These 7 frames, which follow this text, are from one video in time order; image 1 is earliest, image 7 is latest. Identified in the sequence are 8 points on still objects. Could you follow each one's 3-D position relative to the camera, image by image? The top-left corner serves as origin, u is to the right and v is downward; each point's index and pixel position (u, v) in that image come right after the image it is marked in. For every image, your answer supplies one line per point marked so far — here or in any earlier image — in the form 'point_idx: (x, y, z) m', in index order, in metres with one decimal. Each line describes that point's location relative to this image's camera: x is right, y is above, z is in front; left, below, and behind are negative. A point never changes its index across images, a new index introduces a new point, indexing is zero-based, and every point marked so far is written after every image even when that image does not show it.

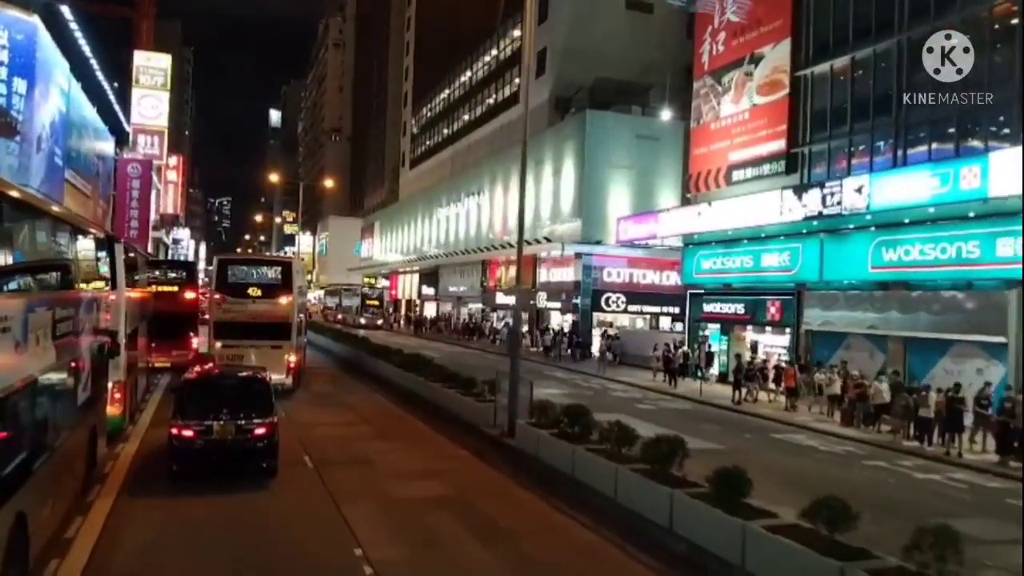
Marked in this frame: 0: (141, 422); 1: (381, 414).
0: (-8.1, -2.9, +18.4) m
1: (-2.9, -2.8, +18.6) m
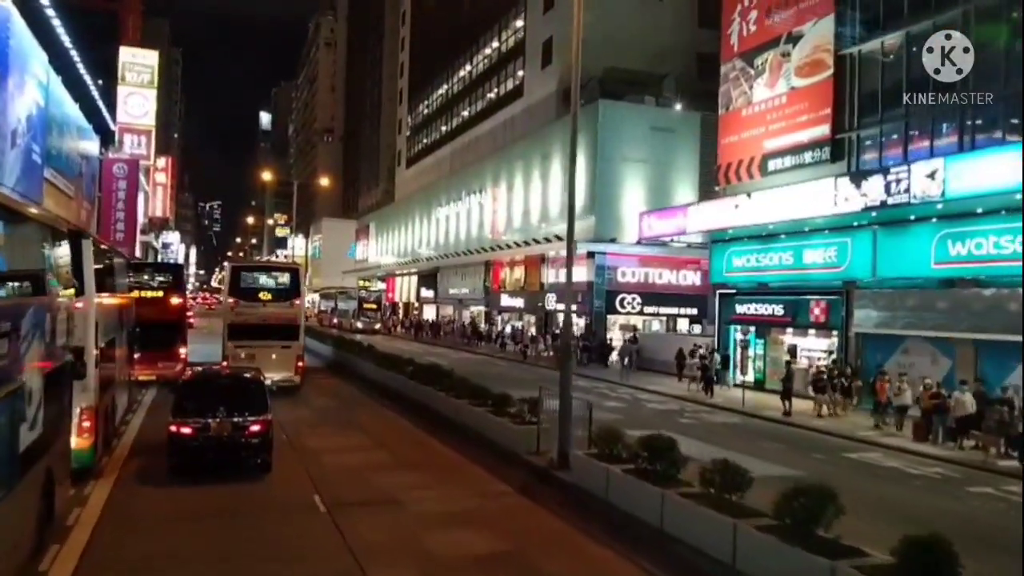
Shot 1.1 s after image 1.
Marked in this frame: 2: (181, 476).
0: (-7.4, -3.0, +15.8) m
1: (-2.1, -2.8, +16.1) m
2: (-5.3, -3.0, +13.5) m
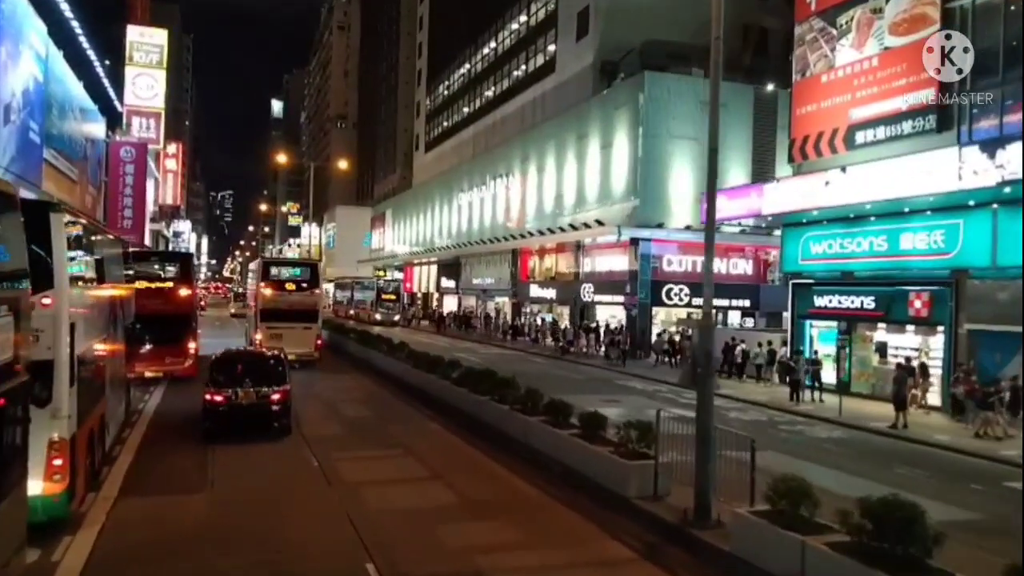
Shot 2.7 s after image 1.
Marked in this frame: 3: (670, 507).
0: (-6.0, -2.9, +12.6) m
1: (-0.8, -2.7, +12.8) m
2: (-4.0, -2.9, +10.3) m
3: (+1.8, -2.5, +9.8) m
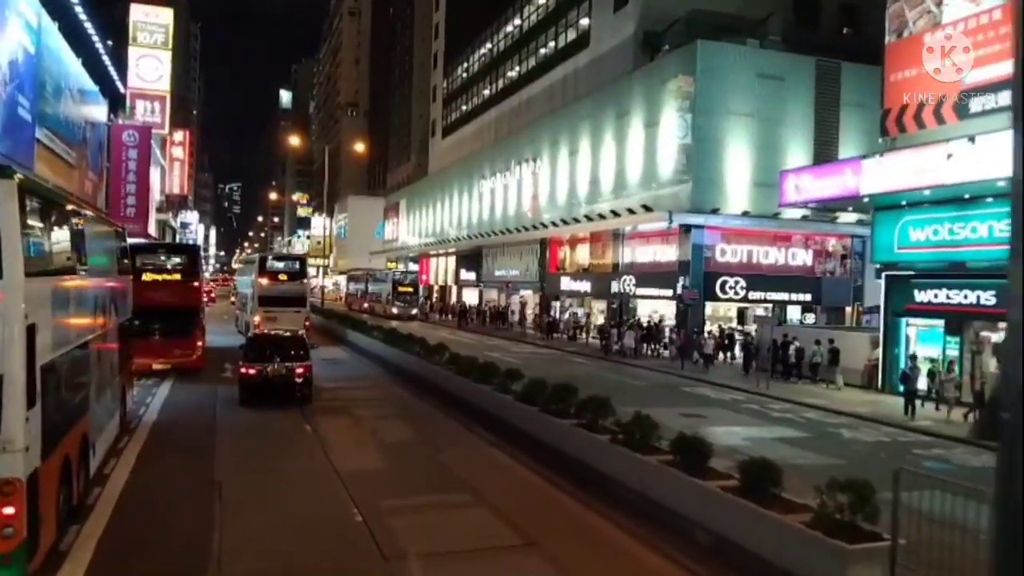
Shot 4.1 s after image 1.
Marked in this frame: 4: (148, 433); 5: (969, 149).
0: (-4.7, -2.8, +9.2) m
1: (+0.5, -2.6, +9.3) m
2: (-2.7, -2.8, +6.8) m
3: (+3.1, -2.5, +6.3) m
4: (-7.4, -3.0, +17.4) m
5: (+10.1, +3.1, +19.1) m
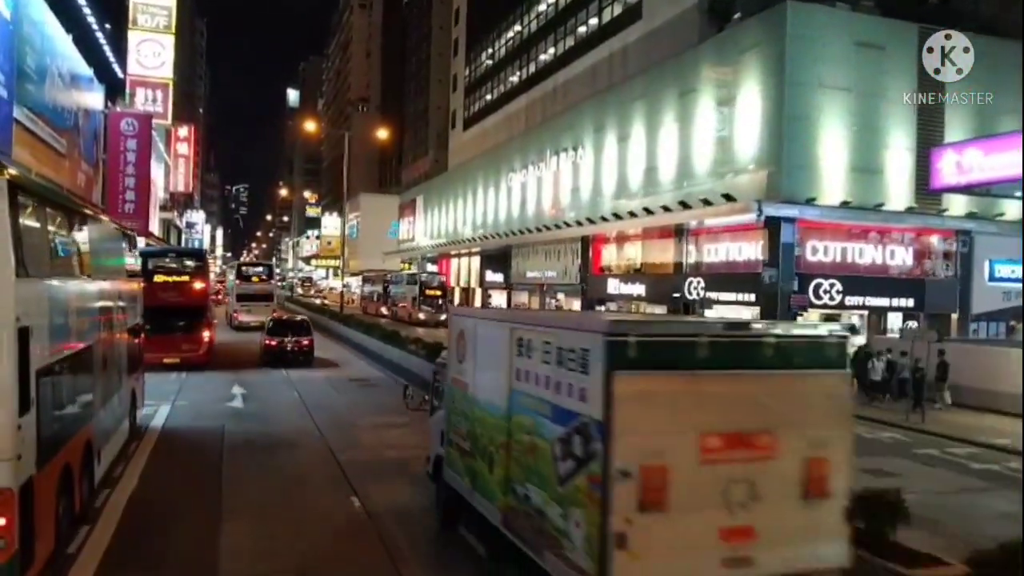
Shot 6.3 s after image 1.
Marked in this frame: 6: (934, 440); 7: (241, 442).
0: (-3.0, -2.9, +4.2) m
1: (+2.3, -2.7, +4.4) m
2: (-1.0, -2.9, +1.9) m
3: (+4.8, -2.6, +1.3) m
4: (-5.6, -3.1, +12.5) m
5: (+11.9, +3.0, +14.0) m
6: (+8.4, -2.9, +16.7) m
7: (-5.2, -2.9, +16.4) m
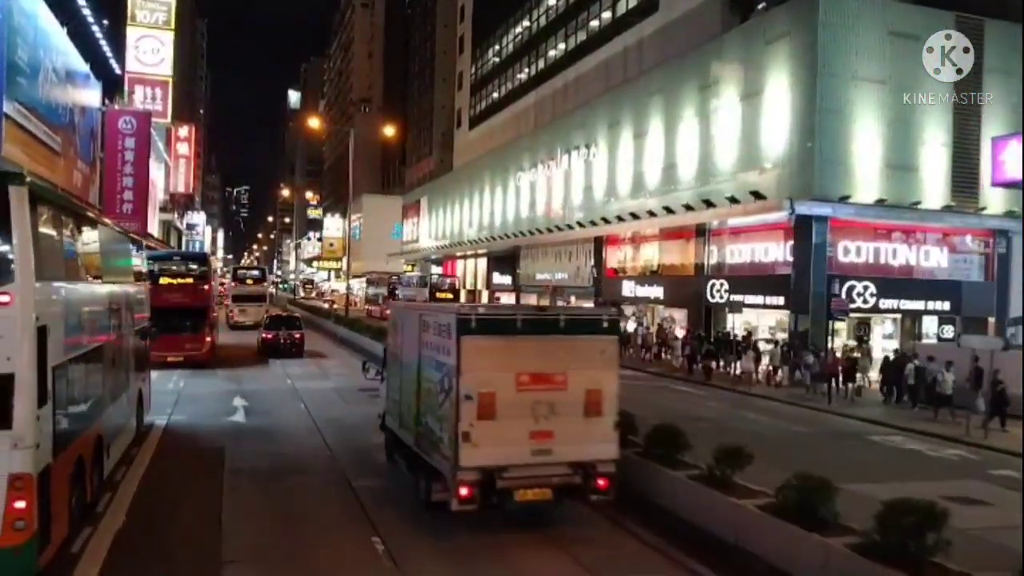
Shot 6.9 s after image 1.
0: (-2.5, -2.9, +2.7) m
1: (+2.8, -2.8, +2.8) m
2: (-0.5, -3.0, +0.4) m
3: (+5.3, -2.6, -0.2) m
4: (-5.1, -3.2, +11.0) m
5: (+12.5, +2.9, +12.5) m
6: (+8.9, -3.0, +15.1) m
7: (-4.7, -3.0, +14.9) m
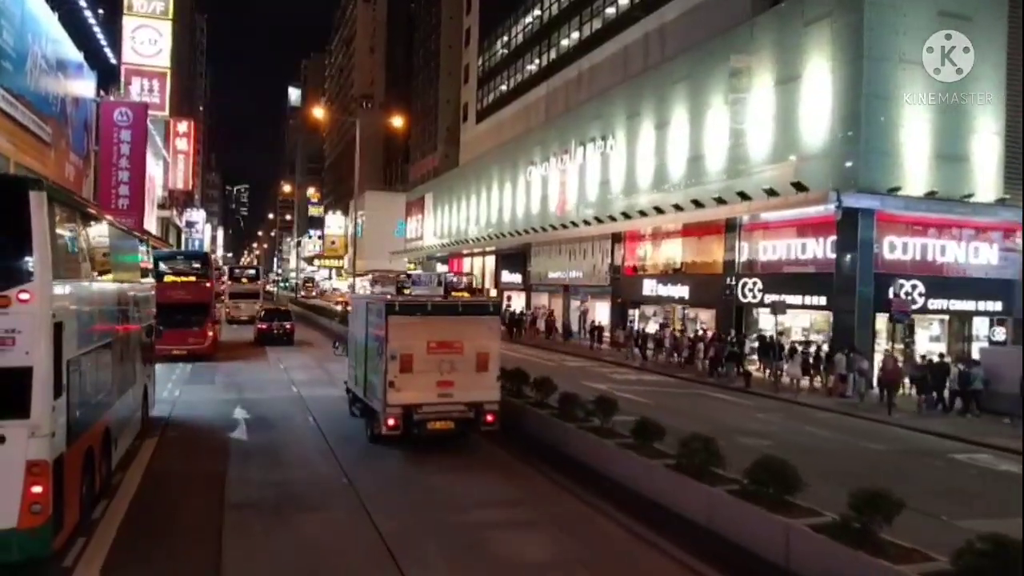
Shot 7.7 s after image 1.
0: (-1.8, -3.0, +0.8) m
1: (+3.4, -2.8, +0.9) m
2: (+0.2, -3.0, -1.6) m
3: (+6.0, -2.6, -2.2) m
4: (-4.5, -3.2, +9.0) m
5: (+13.1, +2.9, +10.6) m
6: (+9.6, -3.0, +13.2) m
7: (-4.1, -3.0, +13.0) m
